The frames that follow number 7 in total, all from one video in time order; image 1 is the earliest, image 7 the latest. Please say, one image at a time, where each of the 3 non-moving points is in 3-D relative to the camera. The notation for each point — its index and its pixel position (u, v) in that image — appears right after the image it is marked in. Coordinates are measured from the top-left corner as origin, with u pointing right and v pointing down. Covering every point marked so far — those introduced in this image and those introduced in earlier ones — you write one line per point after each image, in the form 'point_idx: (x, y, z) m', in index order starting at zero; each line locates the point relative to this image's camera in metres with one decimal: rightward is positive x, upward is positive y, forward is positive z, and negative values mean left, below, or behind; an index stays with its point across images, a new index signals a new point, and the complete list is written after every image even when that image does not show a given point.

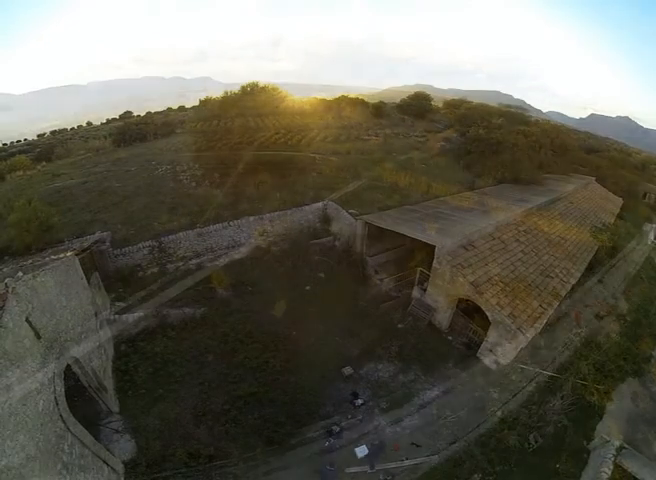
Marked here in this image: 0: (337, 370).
0: (+0.3, -3.8, +11.7) m
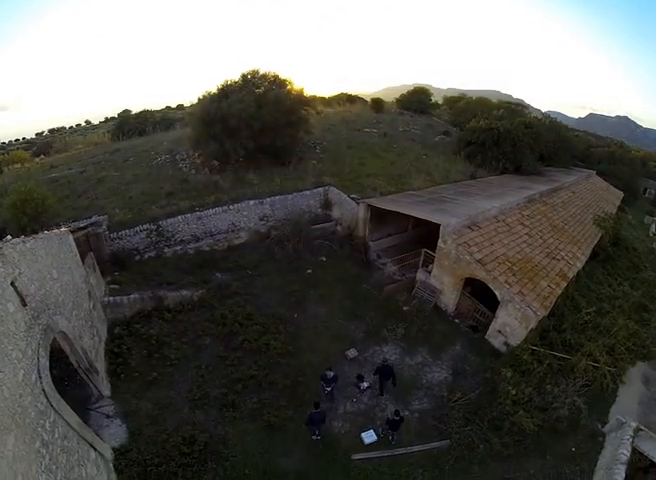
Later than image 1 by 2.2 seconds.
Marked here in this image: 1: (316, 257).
0: (+0.3, -3.2, +11.4) m
1: (-0.5, -1.0, +17.3) m
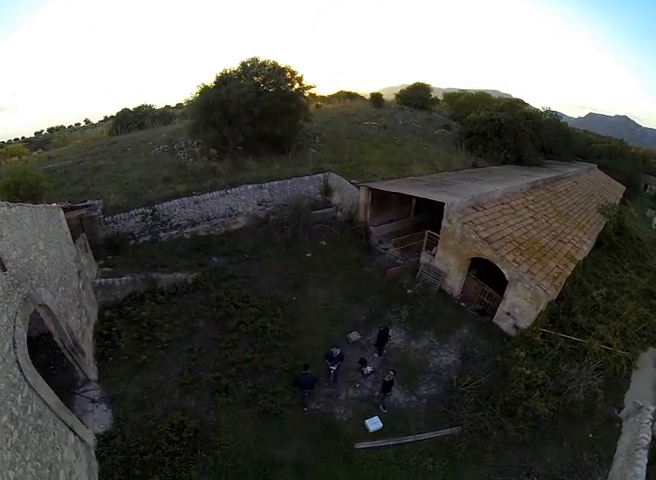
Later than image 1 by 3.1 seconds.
0: (+0.4, -2.6, +10.8) m
1: (-0.4, -0.2, +16.7) m
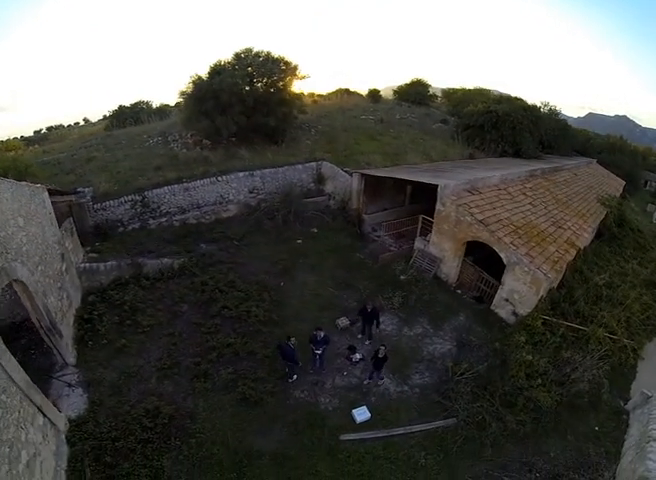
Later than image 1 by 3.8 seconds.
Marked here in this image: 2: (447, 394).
0: (+0.1, -2.1, +10.2) m
1: (-0.8, +0.4, +16.0) m
2: (+2.3, -3.0, +7.8) m
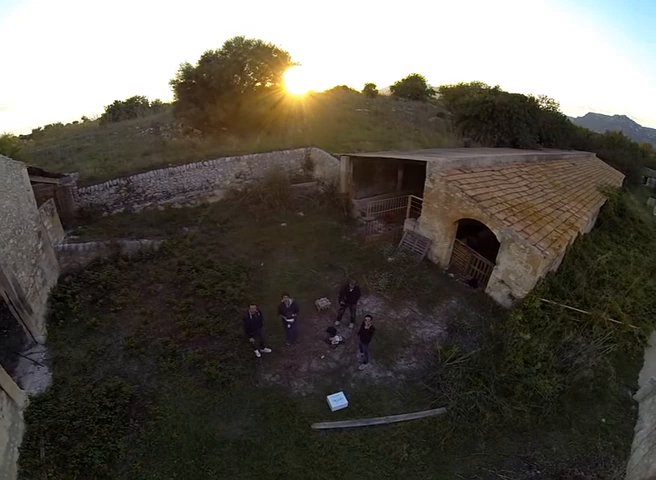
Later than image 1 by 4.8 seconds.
0: (-0.4, -1.5, +9.4) m
1: (-1.3, +1.1, +15.2) m
2: (+1.9, -2.5, +7.0) m
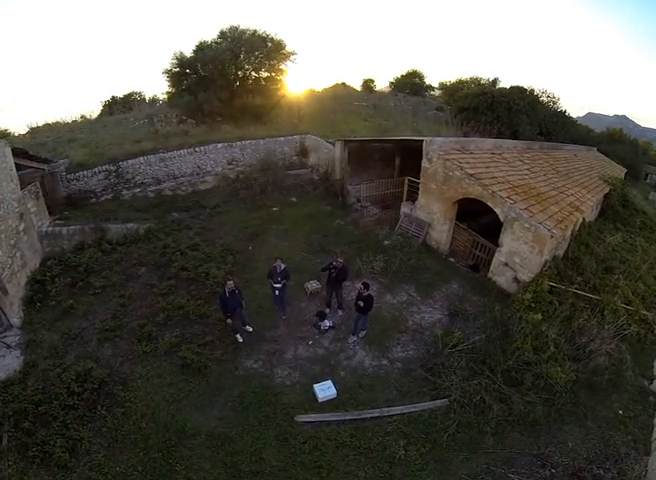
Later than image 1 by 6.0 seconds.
0: (-0.6, -1.0, +8.8) m
1: (-1.6, +1.7, +14.4) m
2: (+1.7, -2.1, +6.4) m
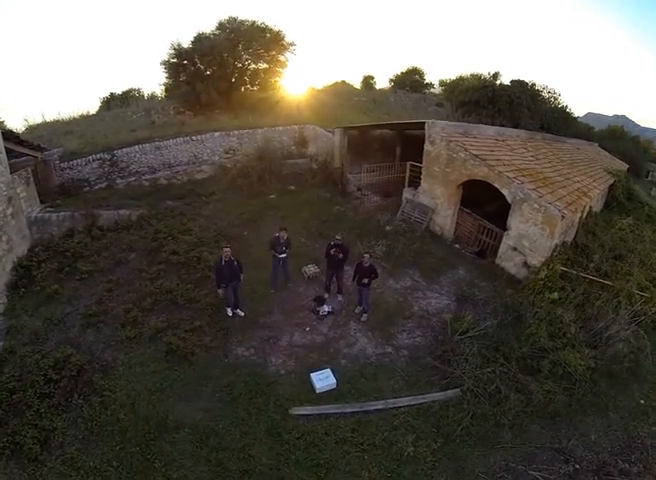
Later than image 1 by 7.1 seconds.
0: (-0.6, -0.7, +8.3) m
1: (-1.6, +2.1, +13.9) m
2: (+1.7, -1.8, +6.0) m
